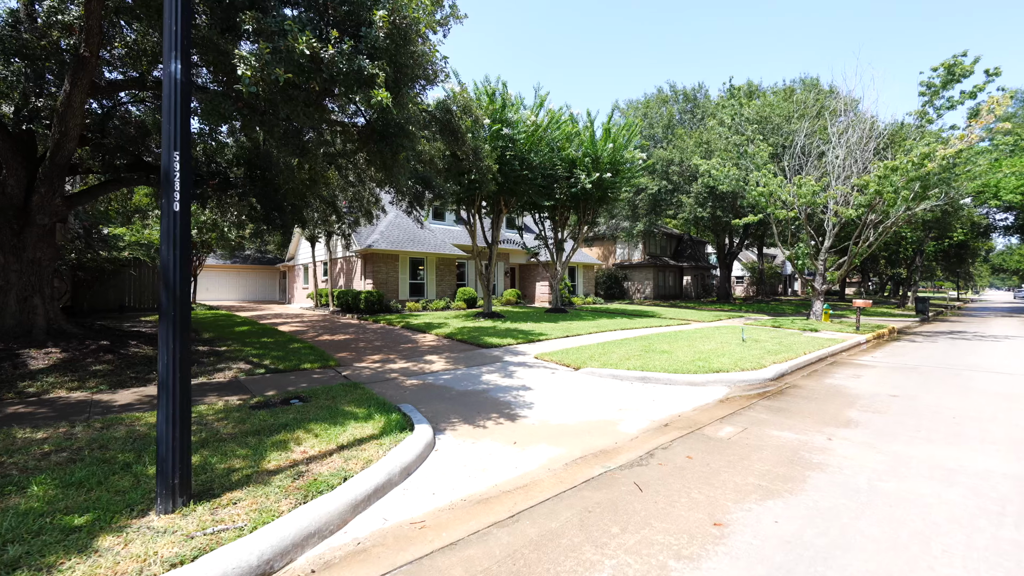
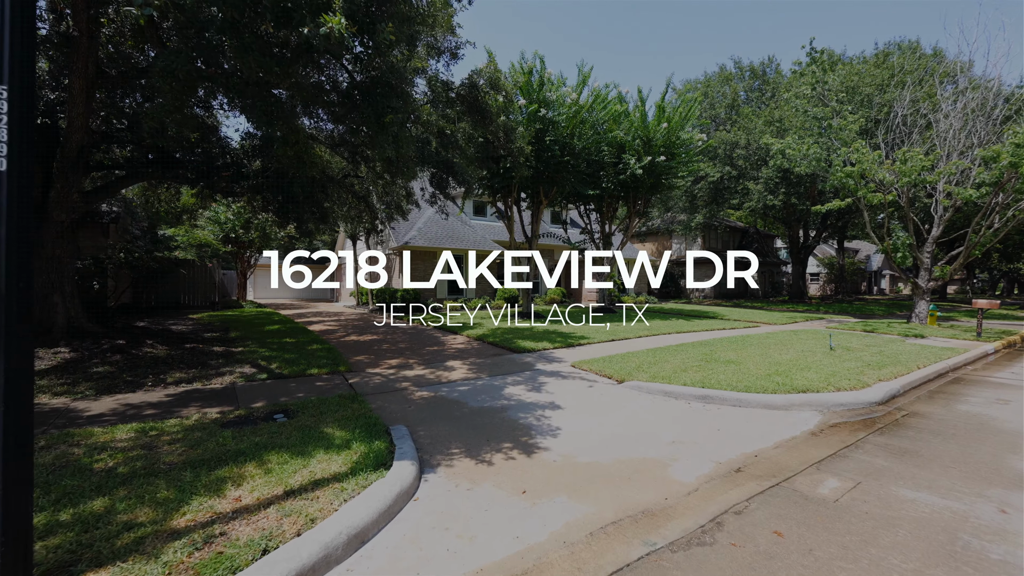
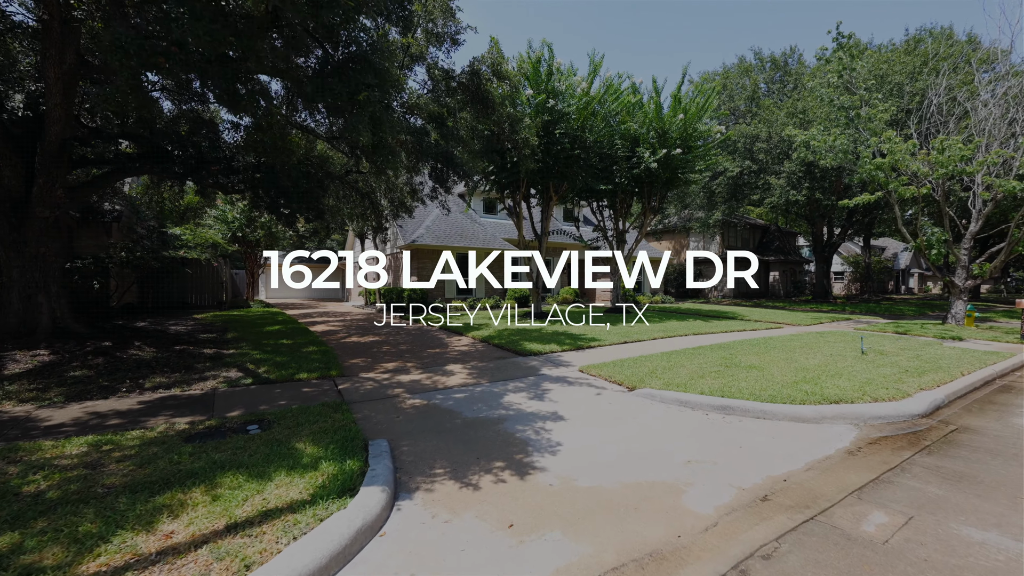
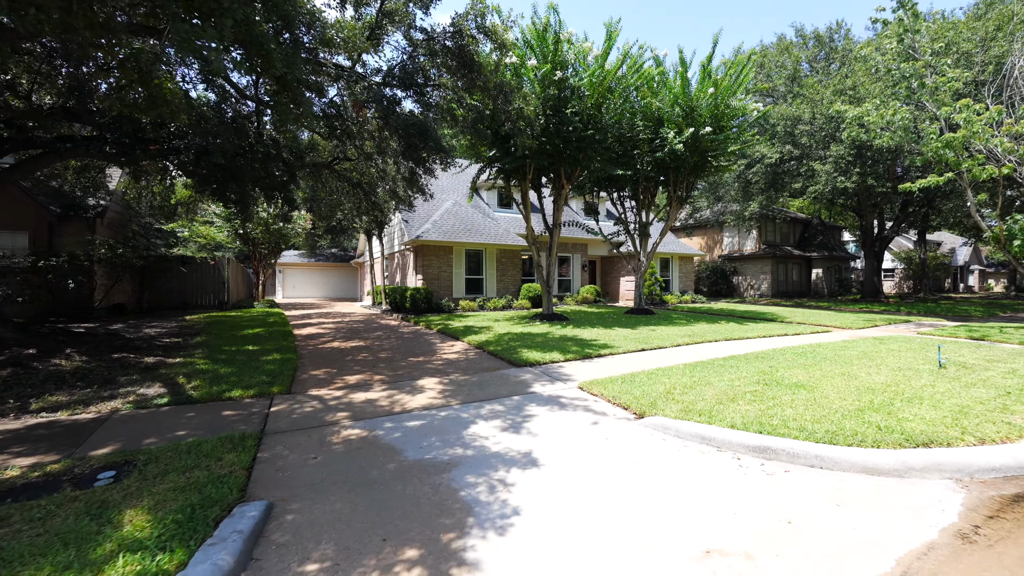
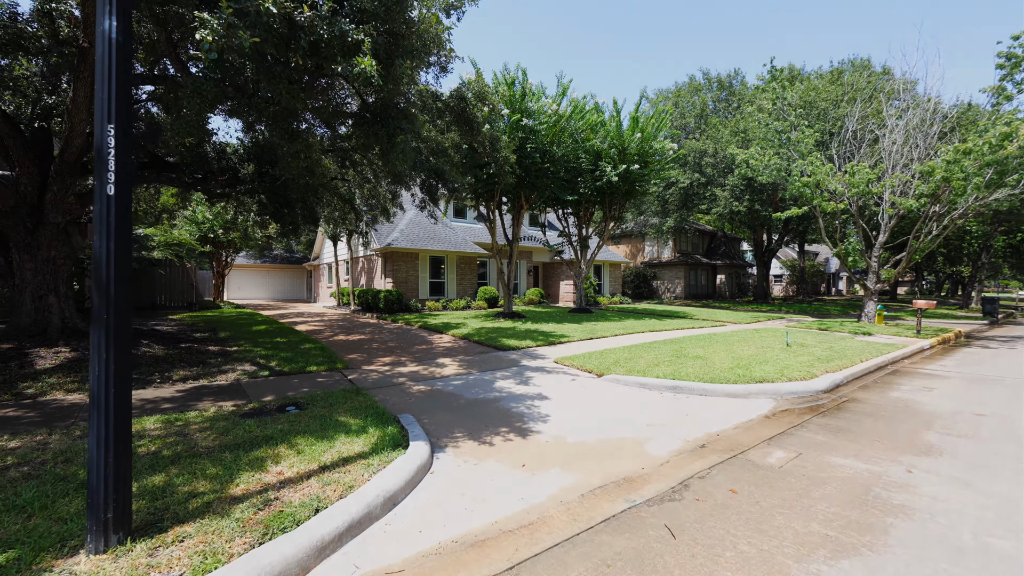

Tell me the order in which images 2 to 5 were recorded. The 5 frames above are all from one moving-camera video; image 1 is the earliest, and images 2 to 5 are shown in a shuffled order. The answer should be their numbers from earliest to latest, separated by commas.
5, 2, 3, 4
